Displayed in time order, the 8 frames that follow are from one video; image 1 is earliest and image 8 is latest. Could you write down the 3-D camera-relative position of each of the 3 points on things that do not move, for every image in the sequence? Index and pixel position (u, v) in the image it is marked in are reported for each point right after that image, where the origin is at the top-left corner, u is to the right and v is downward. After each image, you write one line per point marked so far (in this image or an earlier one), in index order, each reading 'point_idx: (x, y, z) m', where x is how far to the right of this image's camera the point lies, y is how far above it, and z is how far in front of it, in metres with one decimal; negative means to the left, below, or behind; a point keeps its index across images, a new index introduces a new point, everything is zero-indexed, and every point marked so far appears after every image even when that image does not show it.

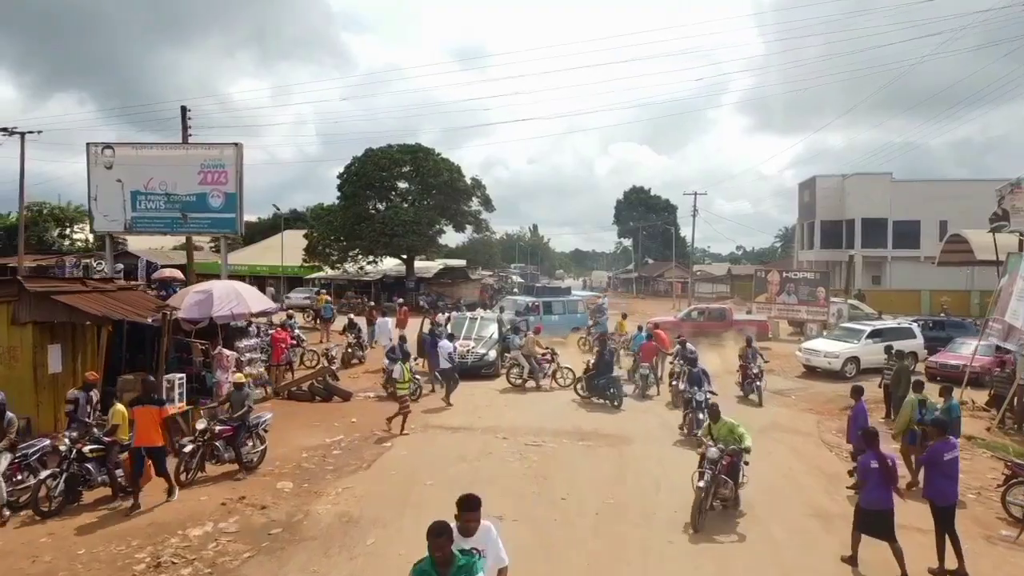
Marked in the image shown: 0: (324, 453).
0: (-2.9, -2.5, +11.0) m
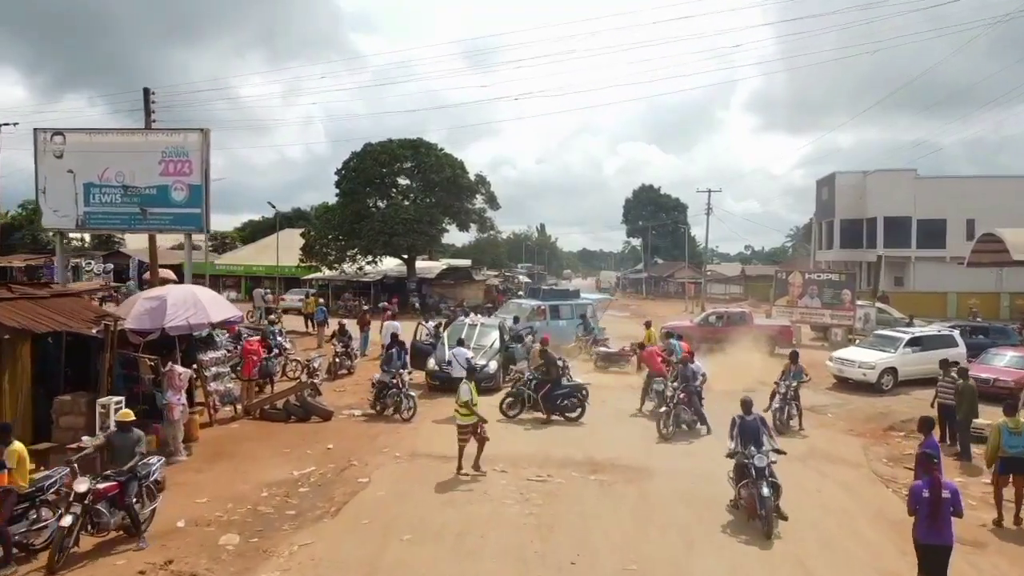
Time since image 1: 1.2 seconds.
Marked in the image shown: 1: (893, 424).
0: (-2.9, -2.6, +9.2) m
1: (+7.7, -2.7, +14.3) m
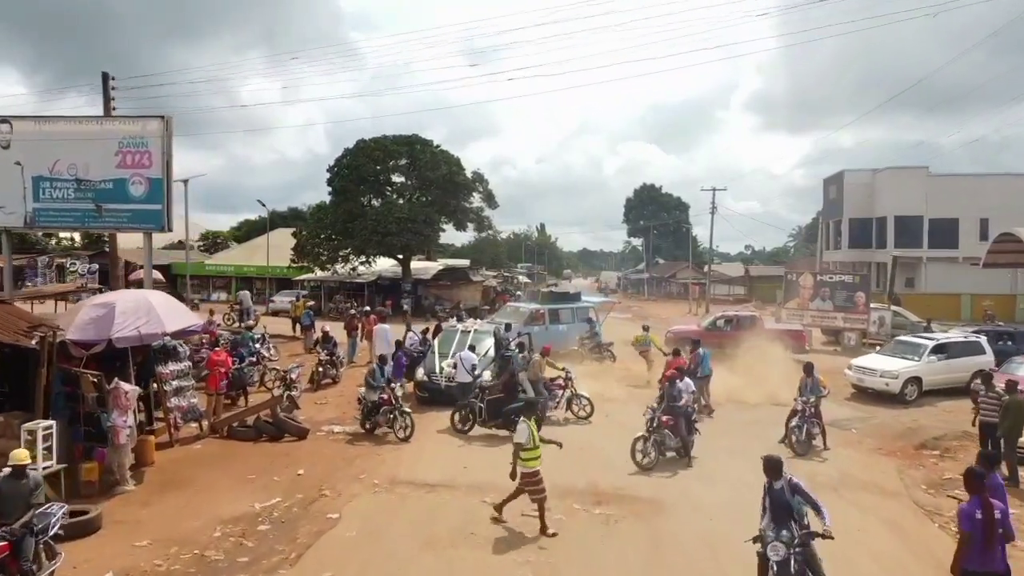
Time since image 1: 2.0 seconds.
0: (-3.0, -2.7, +8.0) m
1: (+7.6, -2.8, +13.0) m
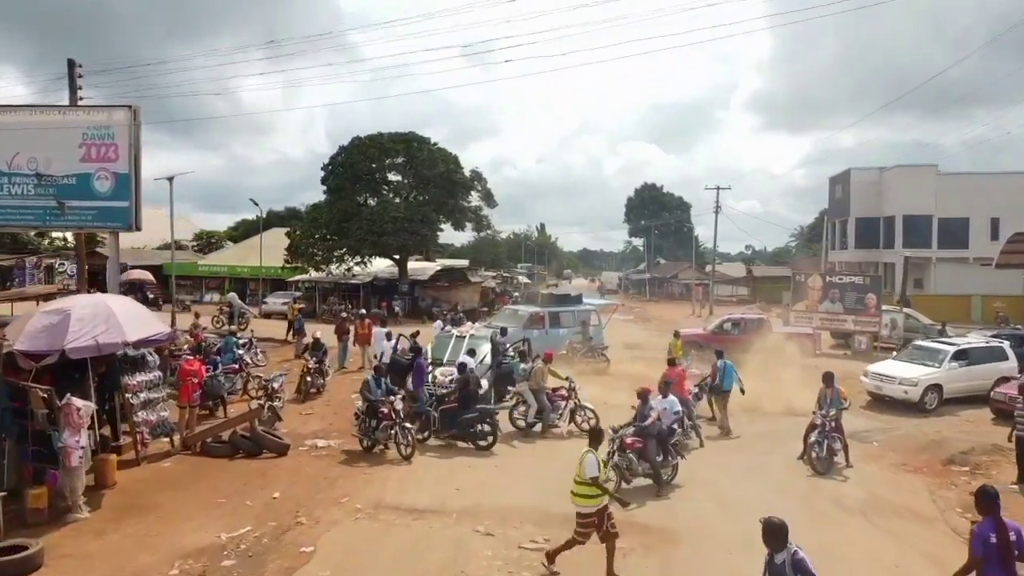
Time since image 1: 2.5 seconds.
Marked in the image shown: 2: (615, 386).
0: (-3.1, -2.8, +7.1) m
1: (+7.5, -2.9, +12.1) m
2: (+2.8, -2.6, +19.0) m
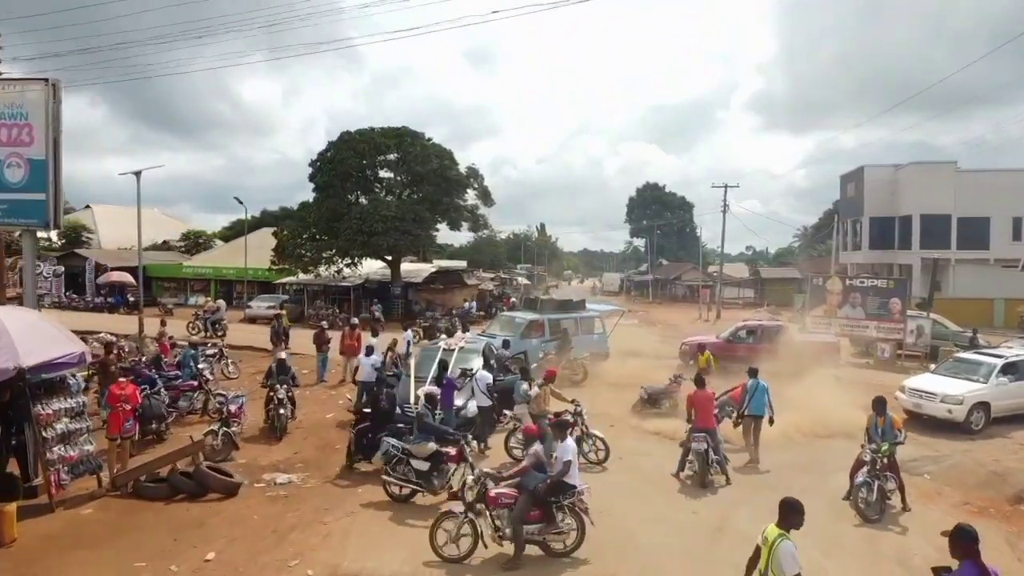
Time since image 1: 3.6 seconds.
0: (-3.2, -2.9, +5.4) m
1: (+7.4, -3.0, +10.4) m
2: (+2.7, -2.7, +17.2) m
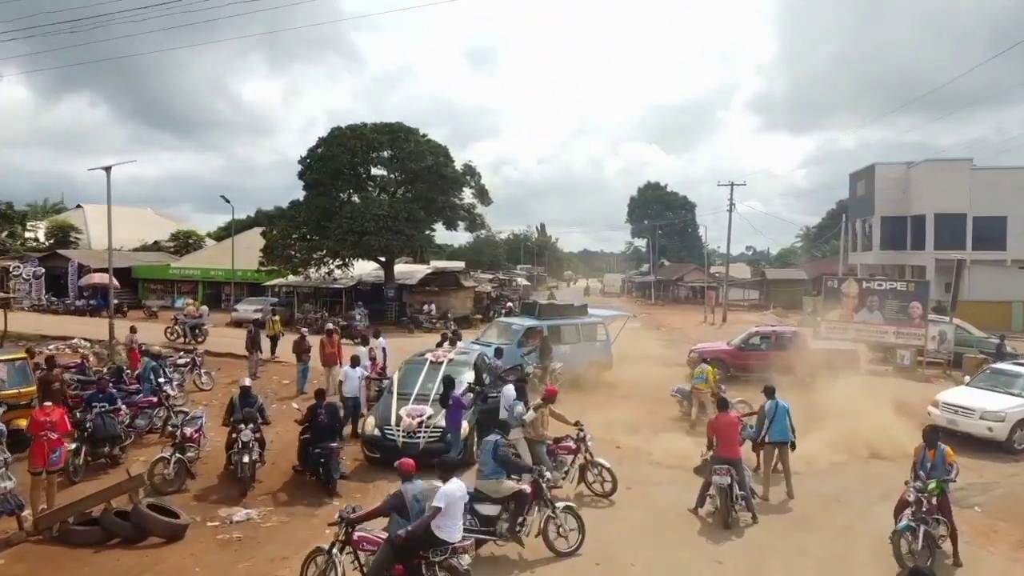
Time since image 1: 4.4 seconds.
0: (-3.2, -3.0, +4.0) m
1: (+7.3, -3.1, +9.0) m
2: (+2.6, -2.8, +15.9) m
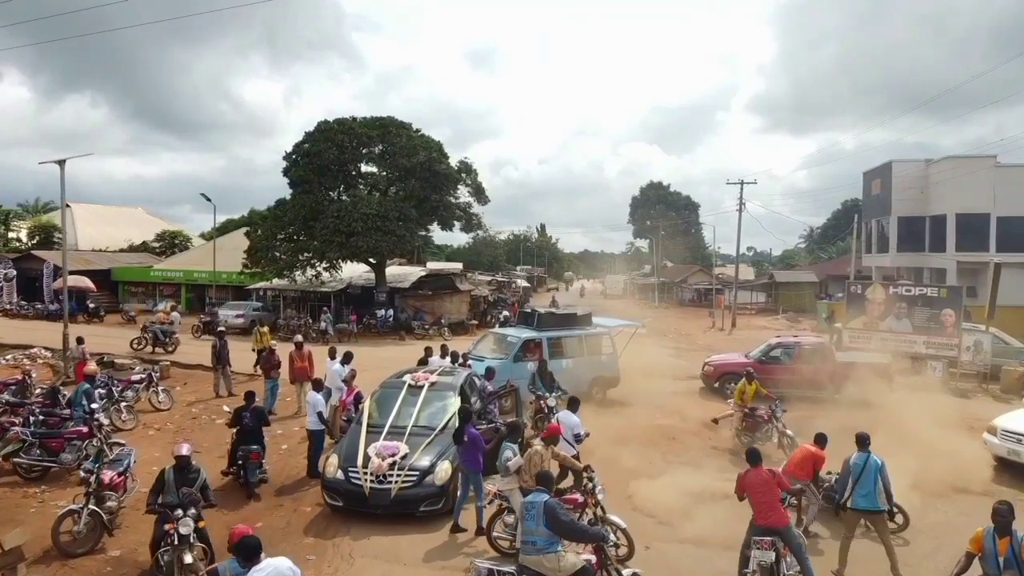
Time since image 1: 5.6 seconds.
0: (-3.4, -3.1, +2.2) m
1: (+7.2, -3.3, +7.2) m
2: (+2.5, -3.0, +14.1) m
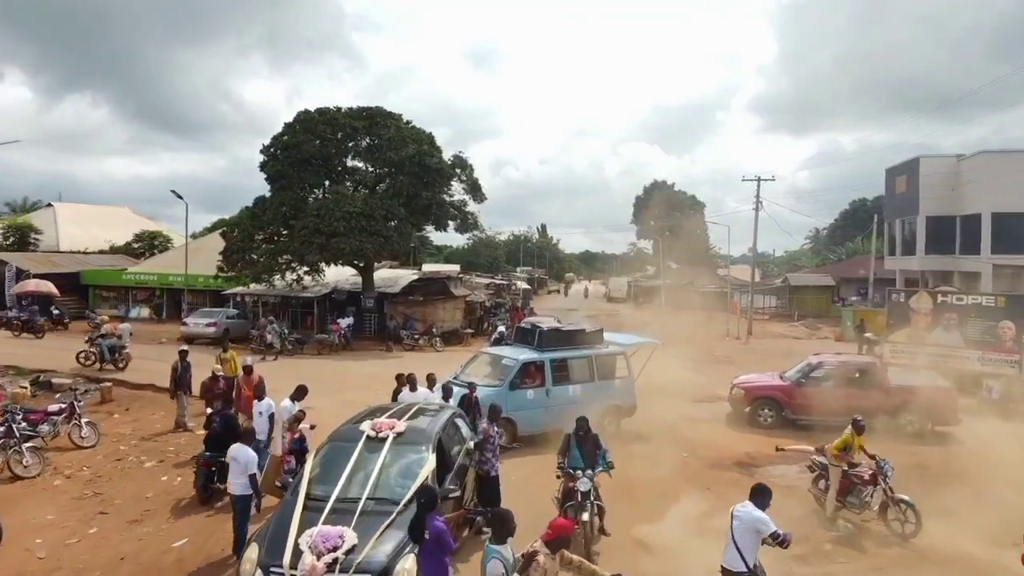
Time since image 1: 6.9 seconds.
0: (-3.4, -3.3, -0.3) m
1: (+7.2, -3.5, +4.7) m
2: (+2.4, -3.2, +11.5) m
